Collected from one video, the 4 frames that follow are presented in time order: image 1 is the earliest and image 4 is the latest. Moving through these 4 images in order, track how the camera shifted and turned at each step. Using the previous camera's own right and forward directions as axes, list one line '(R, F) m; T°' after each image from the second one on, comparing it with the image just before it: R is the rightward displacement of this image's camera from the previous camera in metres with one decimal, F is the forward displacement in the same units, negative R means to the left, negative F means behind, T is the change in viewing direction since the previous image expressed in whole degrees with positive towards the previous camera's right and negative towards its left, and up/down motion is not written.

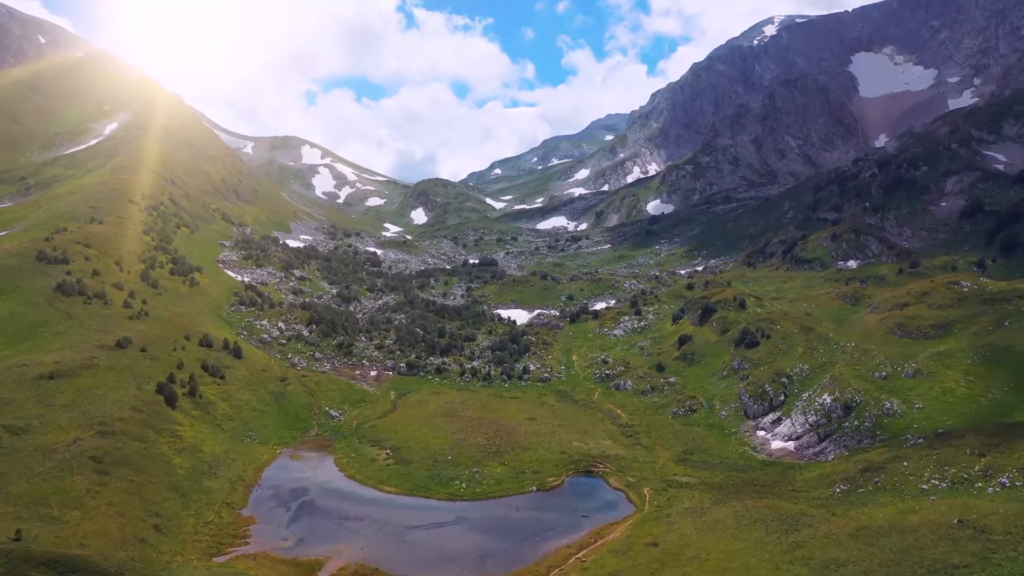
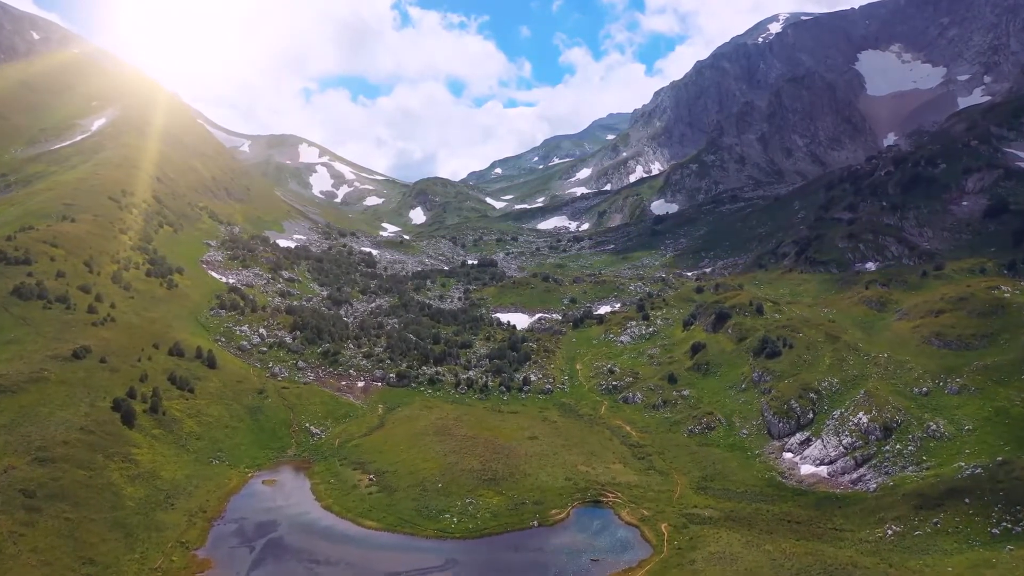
(+0.2, +8.1) m; 0°
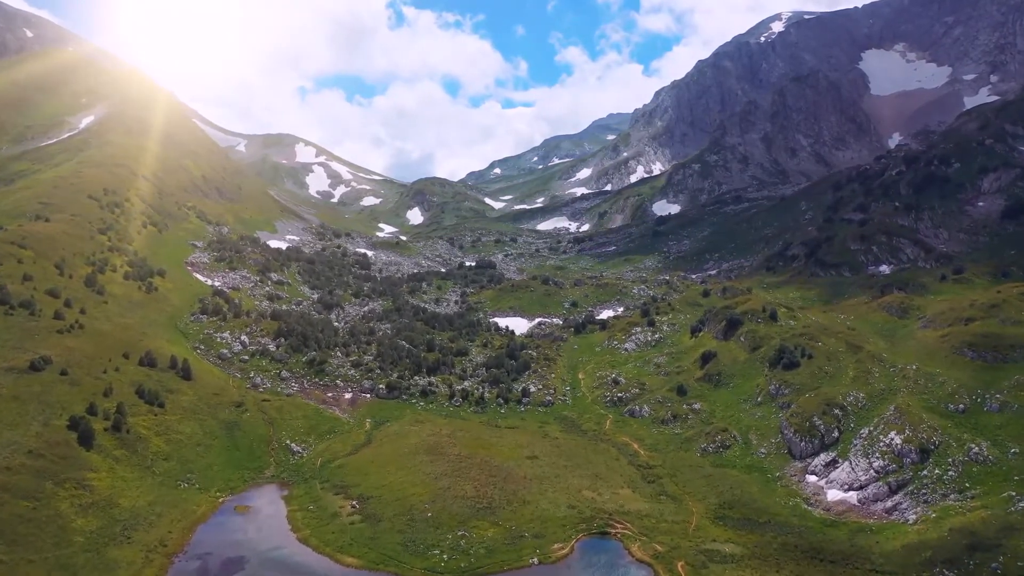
(+0.1, +6.3) m; 0°
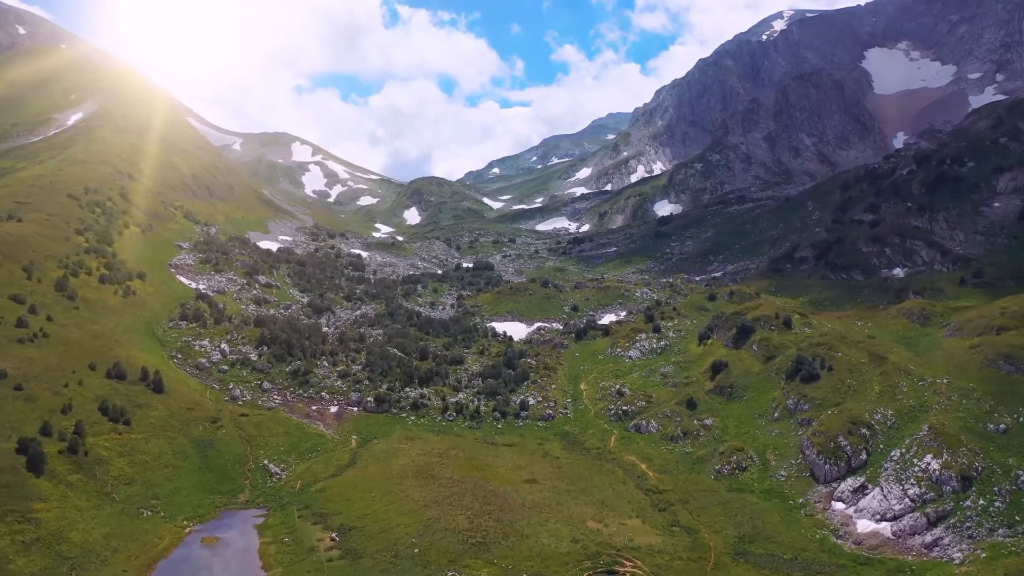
(+0.2, +6.0) m; 0°
